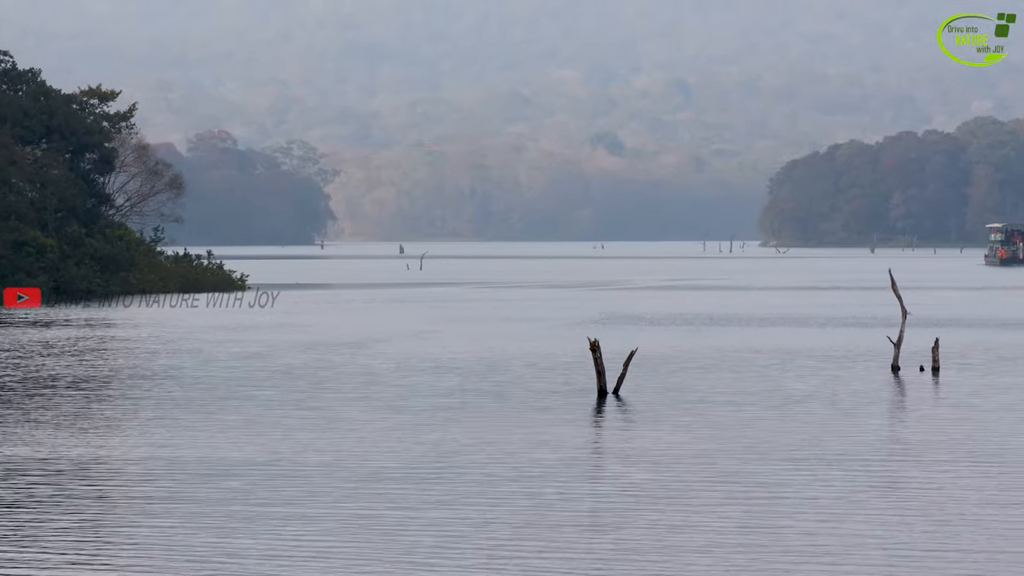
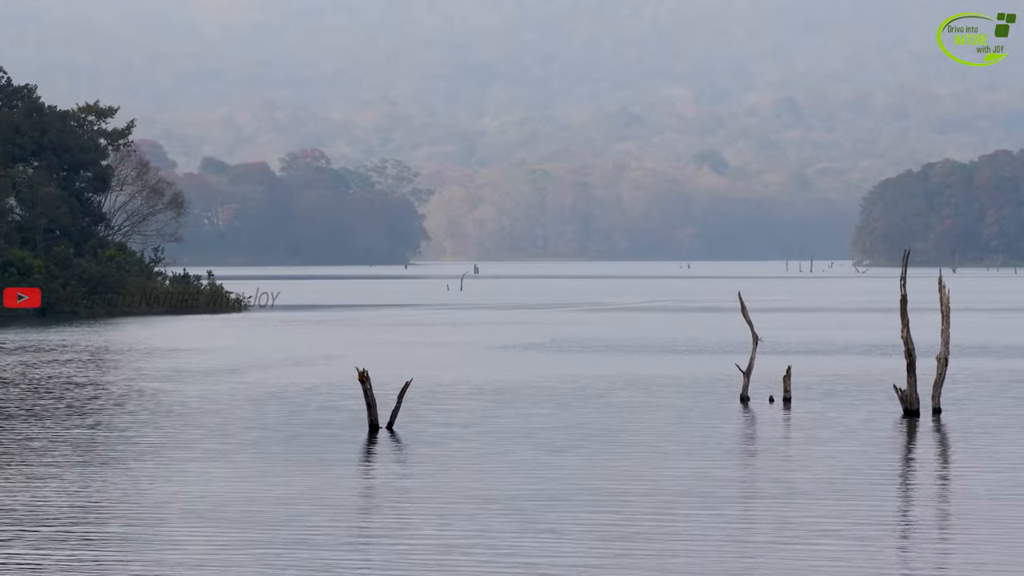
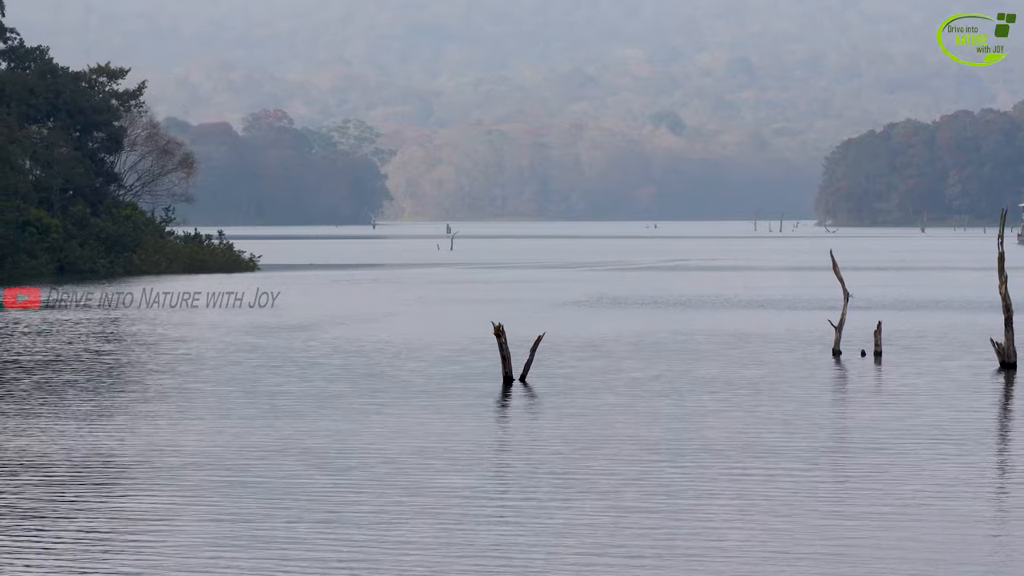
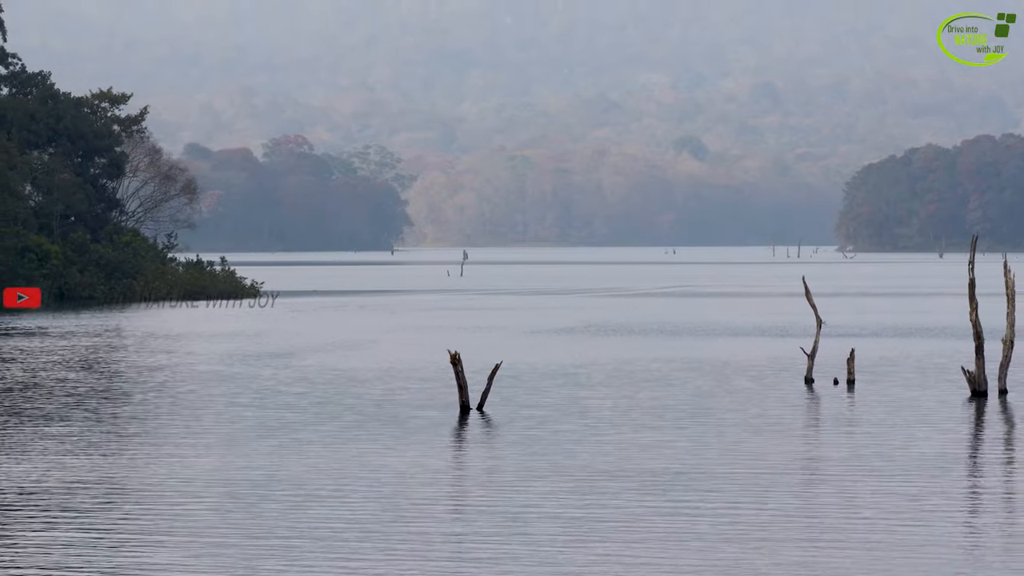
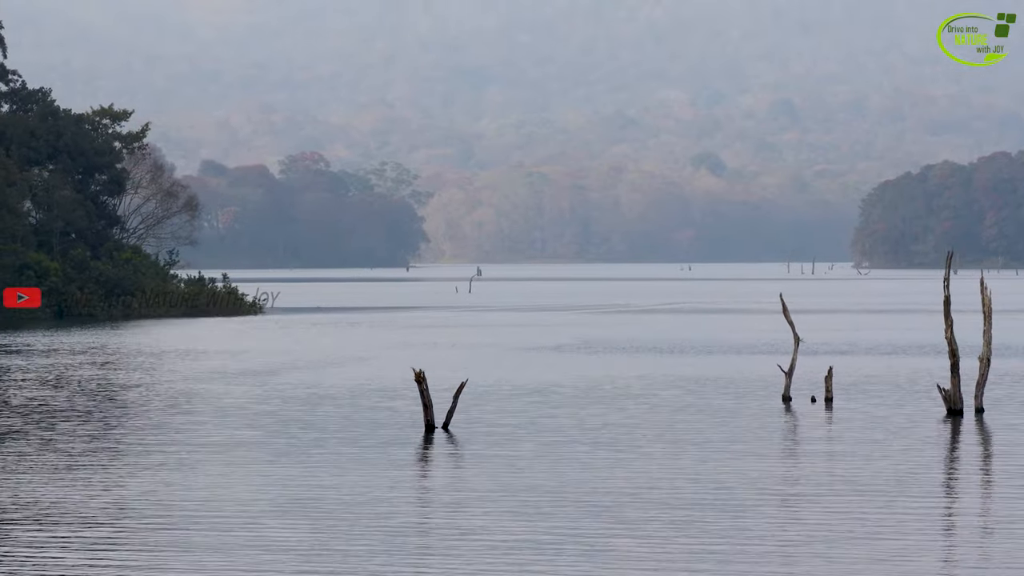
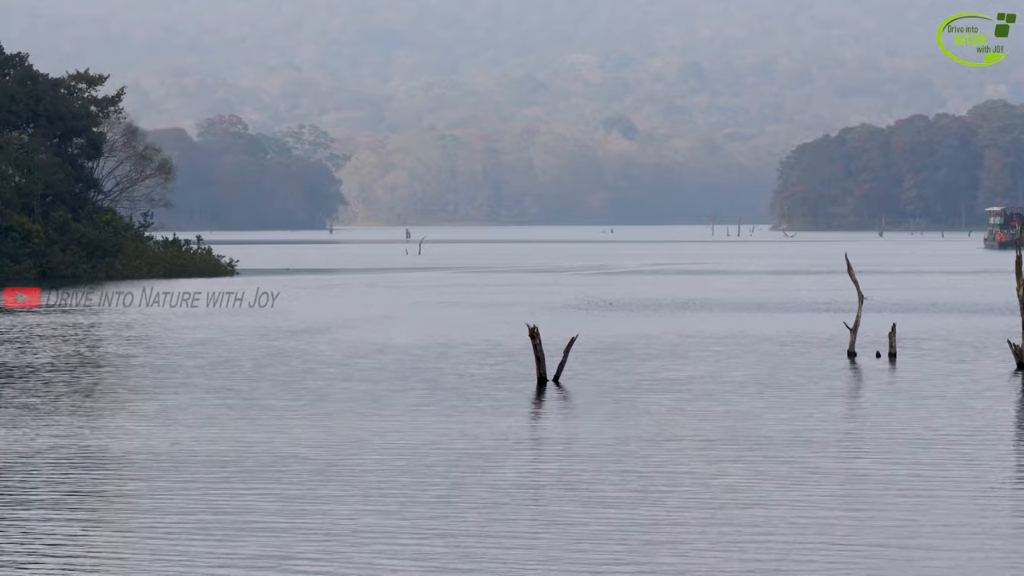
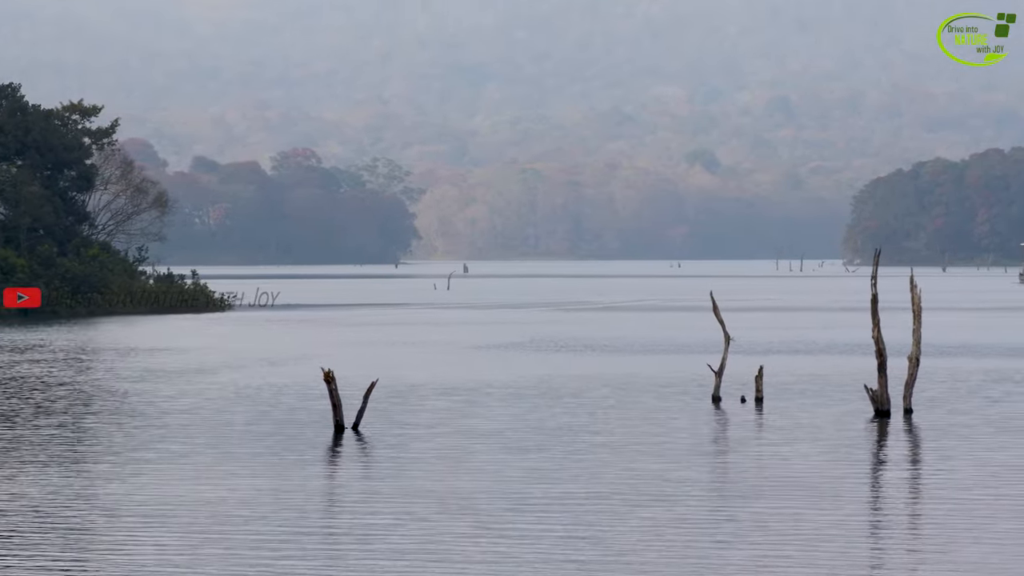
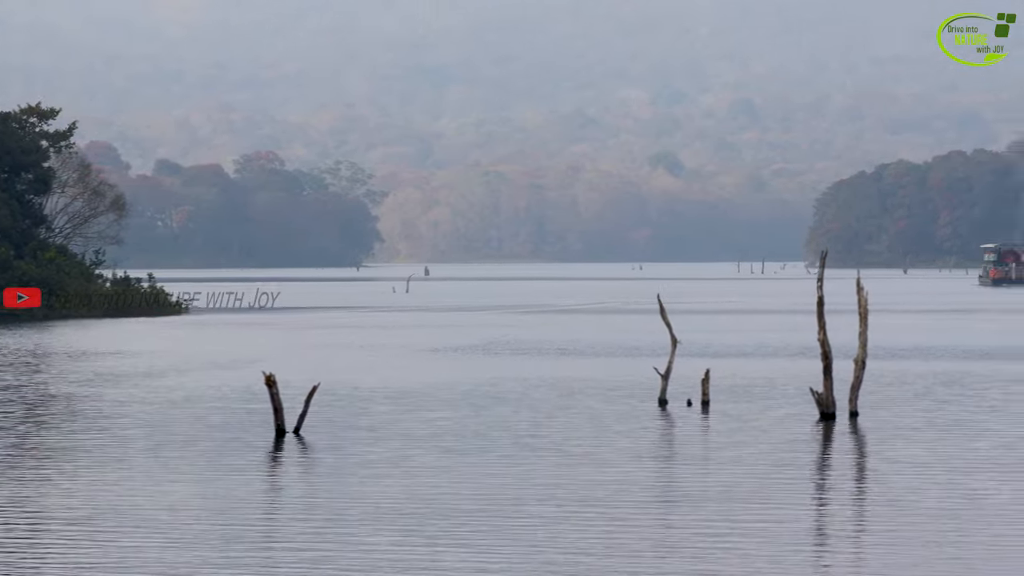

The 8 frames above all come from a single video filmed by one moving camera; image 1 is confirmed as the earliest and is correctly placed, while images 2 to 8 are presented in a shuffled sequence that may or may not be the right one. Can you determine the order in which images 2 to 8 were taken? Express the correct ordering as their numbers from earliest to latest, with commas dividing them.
6, 3, 4, 5, 2, 7, 8
